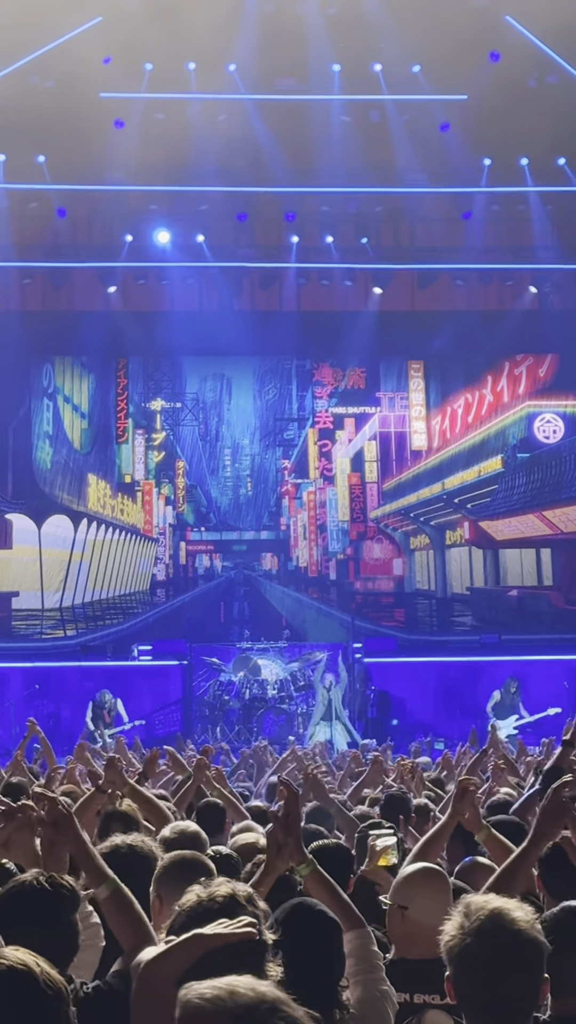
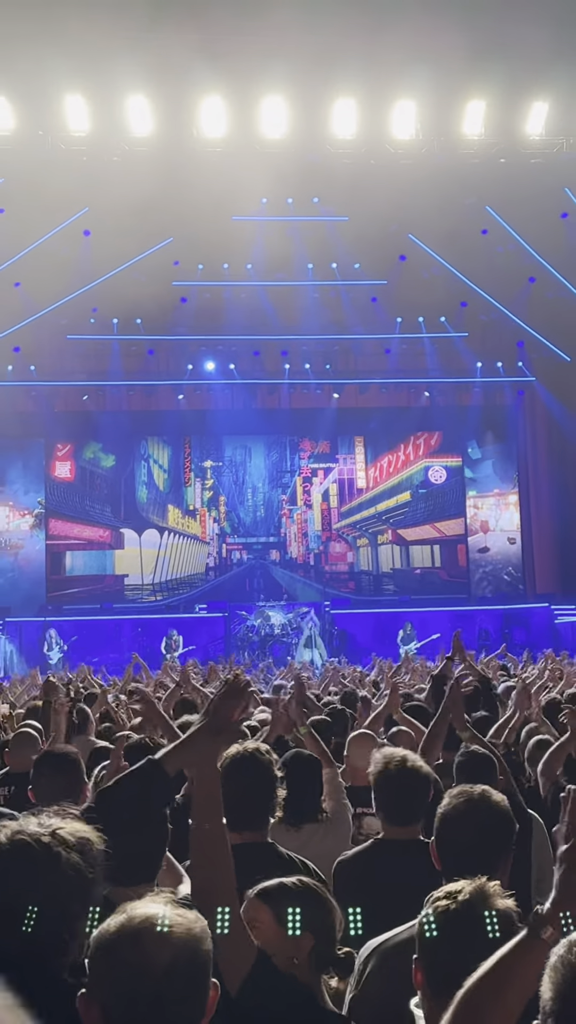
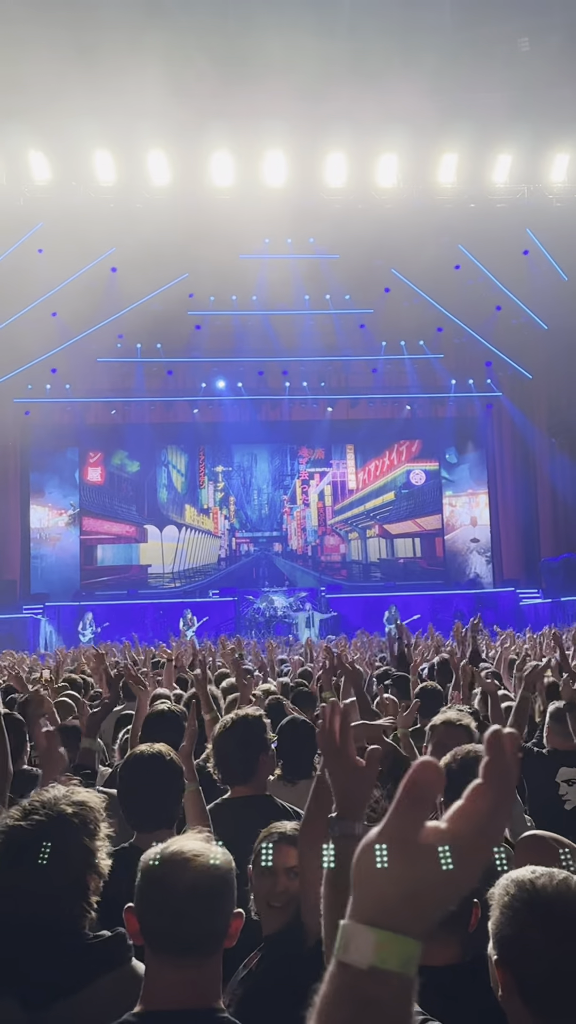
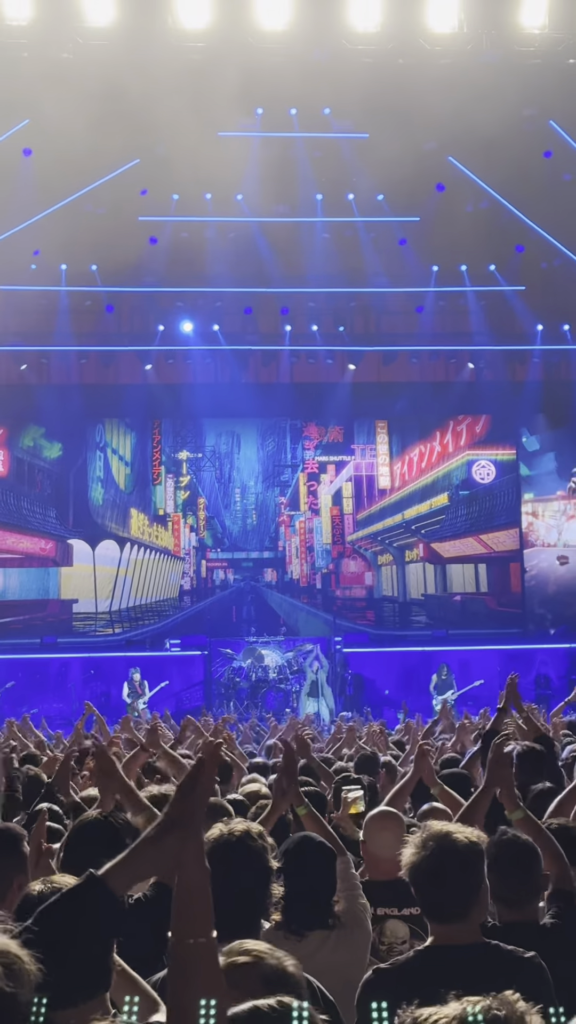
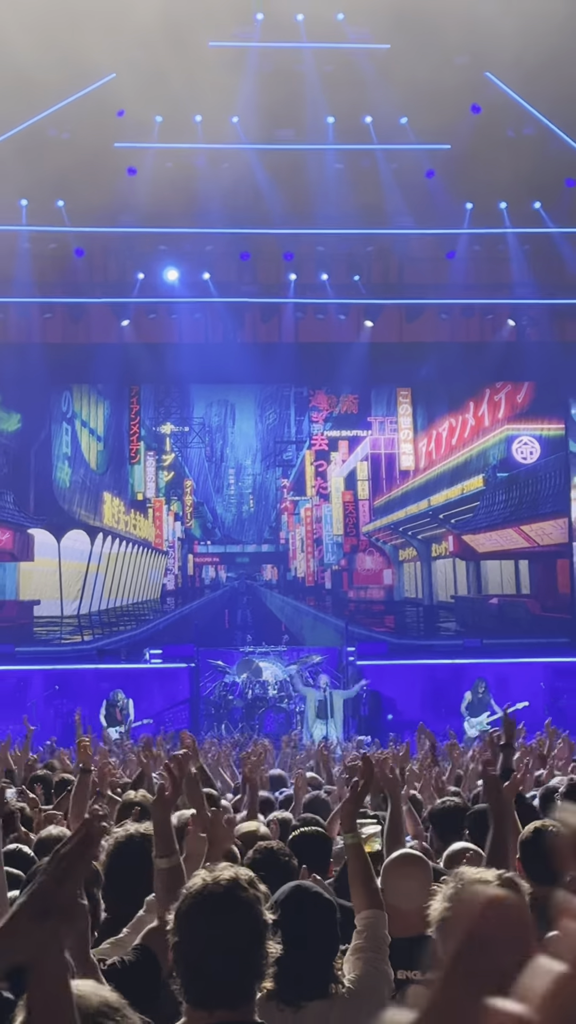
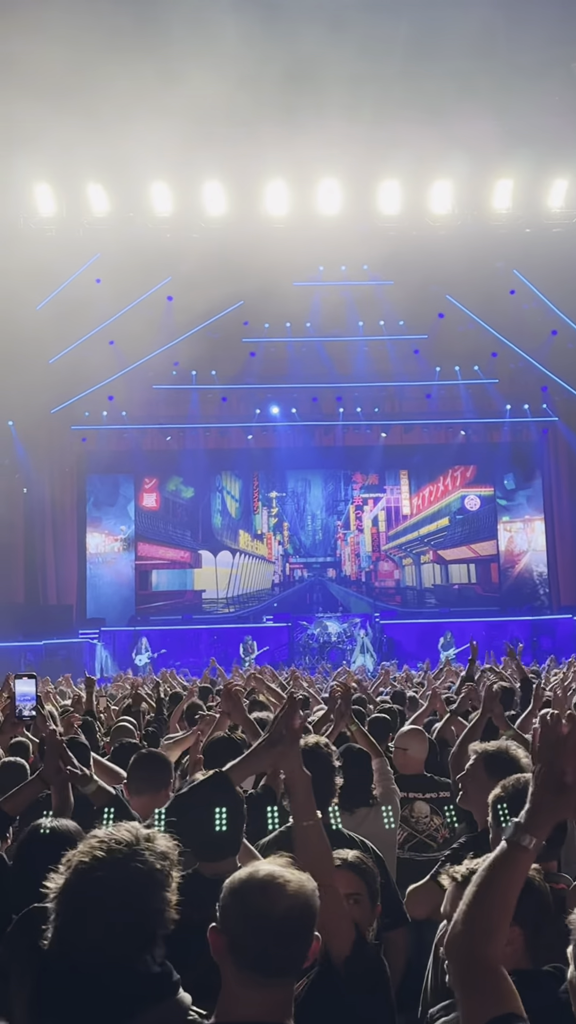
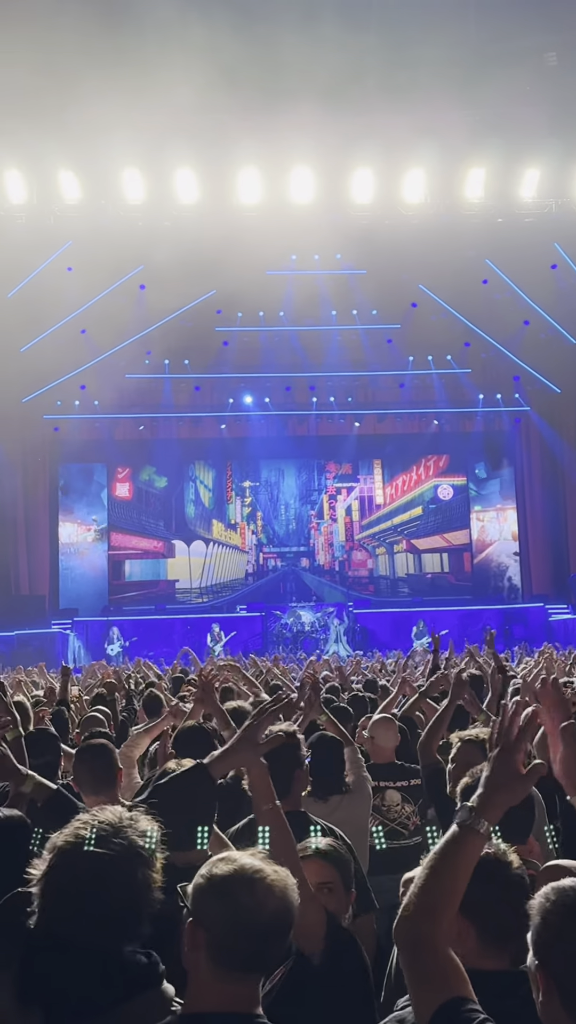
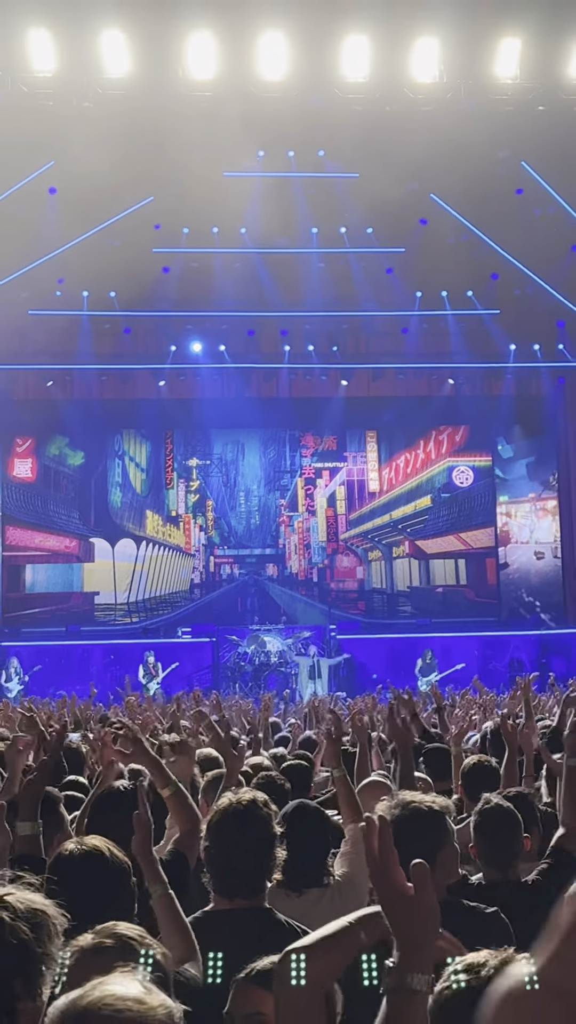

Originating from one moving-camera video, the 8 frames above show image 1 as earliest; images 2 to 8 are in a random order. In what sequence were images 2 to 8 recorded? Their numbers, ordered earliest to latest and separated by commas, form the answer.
5, 4, 8, 2, 3, 7, 6
